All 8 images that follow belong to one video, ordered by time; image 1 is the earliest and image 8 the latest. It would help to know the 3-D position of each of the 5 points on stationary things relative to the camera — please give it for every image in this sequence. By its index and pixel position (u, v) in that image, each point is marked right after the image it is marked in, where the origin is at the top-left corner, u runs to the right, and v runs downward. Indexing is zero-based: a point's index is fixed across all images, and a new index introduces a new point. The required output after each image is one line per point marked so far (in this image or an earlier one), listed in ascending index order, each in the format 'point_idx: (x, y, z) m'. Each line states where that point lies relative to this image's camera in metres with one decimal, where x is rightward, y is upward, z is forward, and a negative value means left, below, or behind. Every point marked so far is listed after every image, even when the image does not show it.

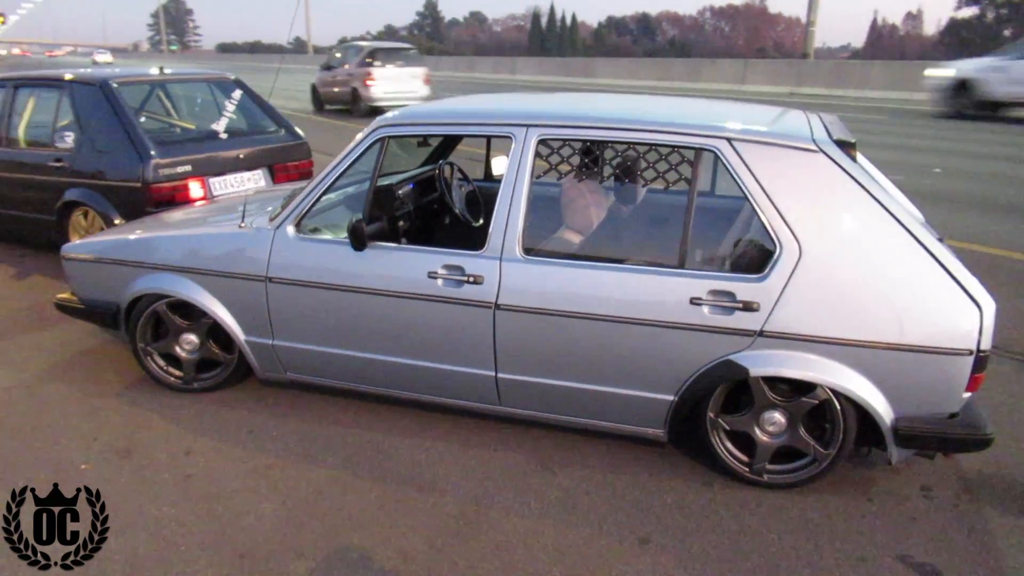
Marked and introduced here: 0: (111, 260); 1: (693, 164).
0: (-2.1, +0.1, +4.0) m
1: (+0.7, +0.5, +3.1) m
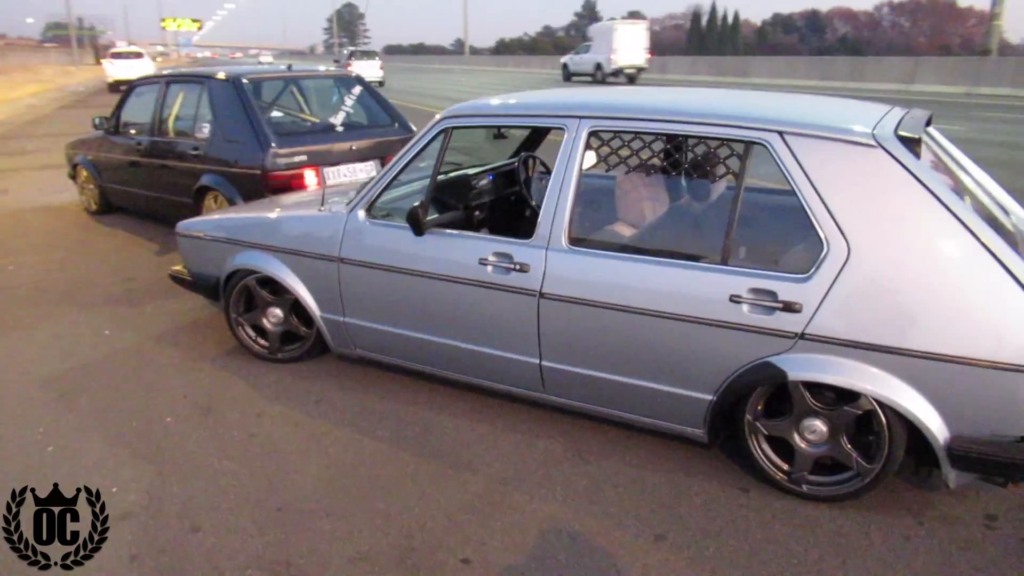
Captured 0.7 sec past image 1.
0: (-1.7, +0.3, +4.4) m
1: (+0.9, +0.5, +3.0) m
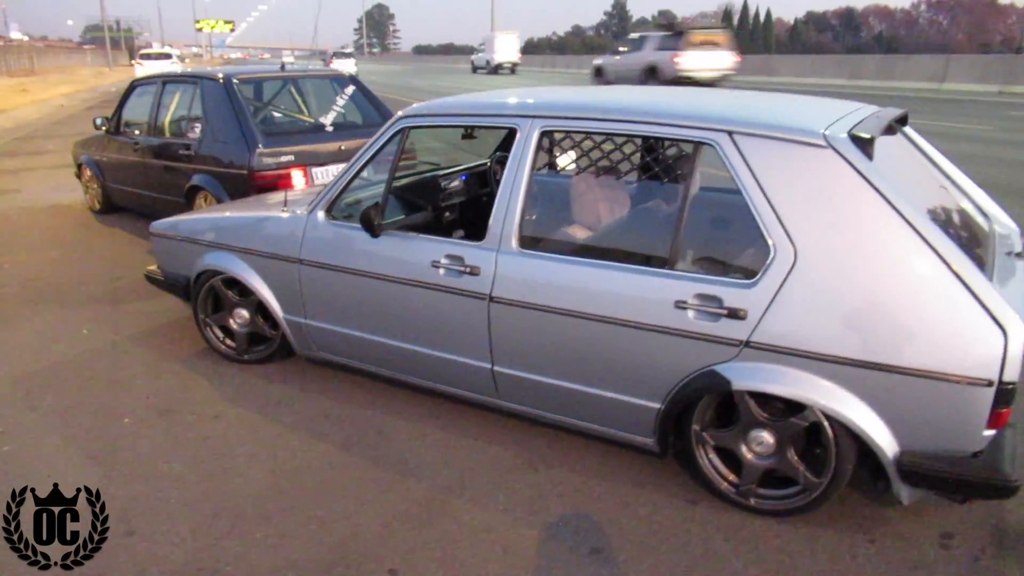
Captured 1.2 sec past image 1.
0: (-1.9, +0.3, +4.4) m
1: (+0.7, +0.5, +2.9) m
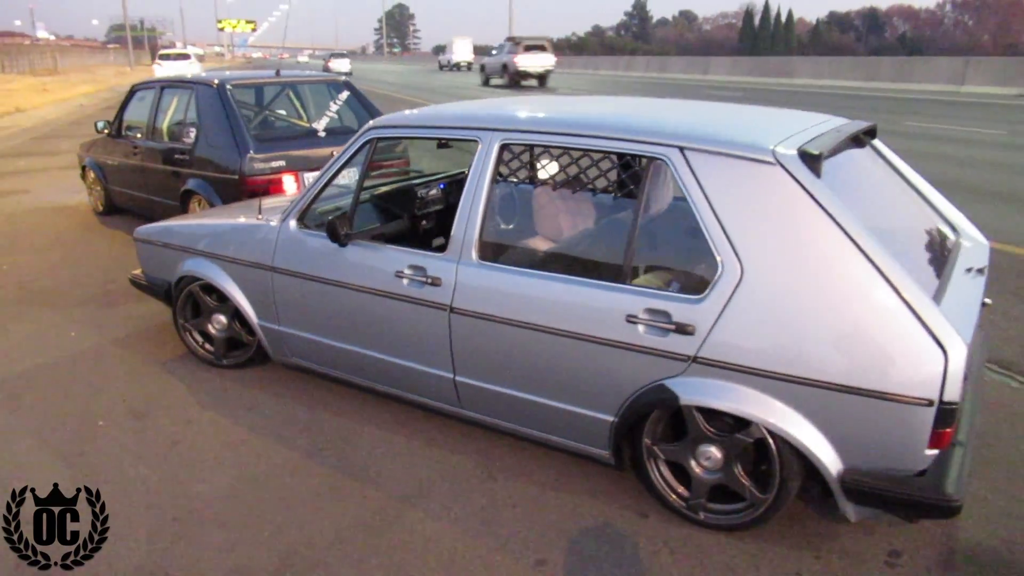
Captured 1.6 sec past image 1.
0: (-2.0, +0.3, +4.5) m
1: (+0.5, +0.4, +2.9) m
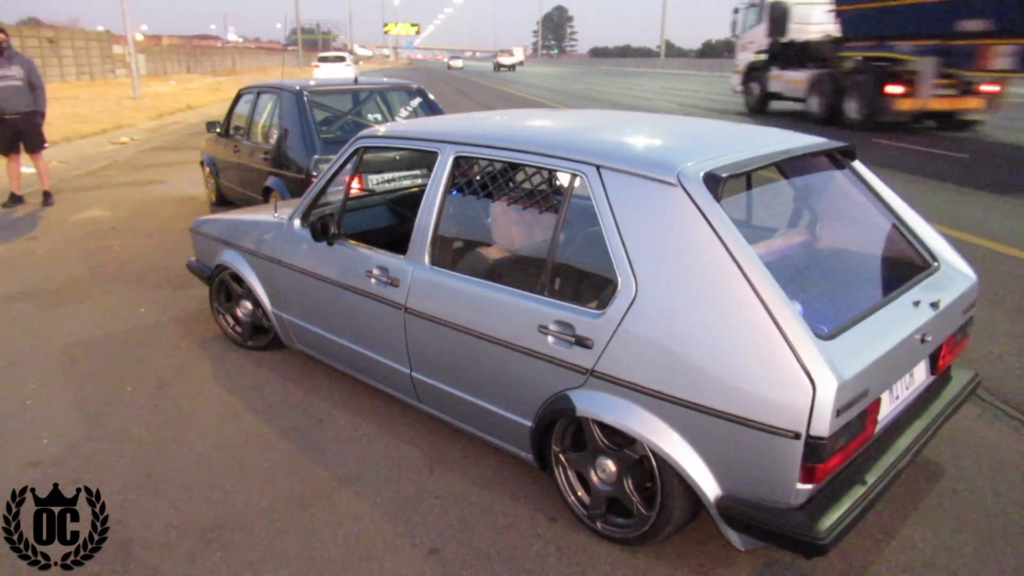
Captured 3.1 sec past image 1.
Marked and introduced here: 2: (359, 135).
0: (-2.0, +0.4, +5.0) m
1: (+0.2, +0.4, +3.0) m
2: (-0.8, +0.8, +4.0) m
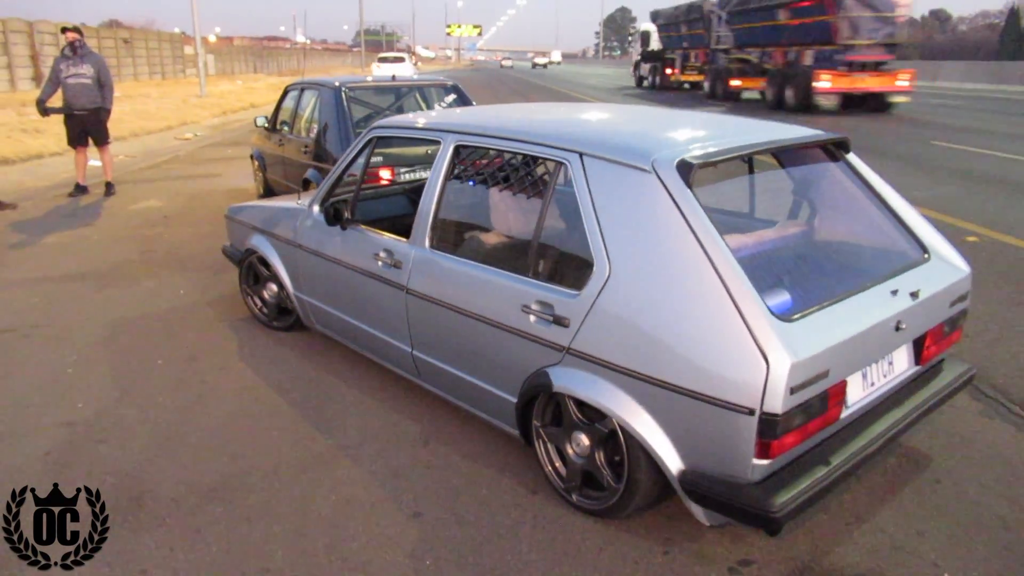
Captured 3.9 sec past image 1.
0: (-1.9, +0.5, +5.3) m
1: (+0.2, +0.5, +3.2) m
2: (-0.7, +0.9, +4.2) m
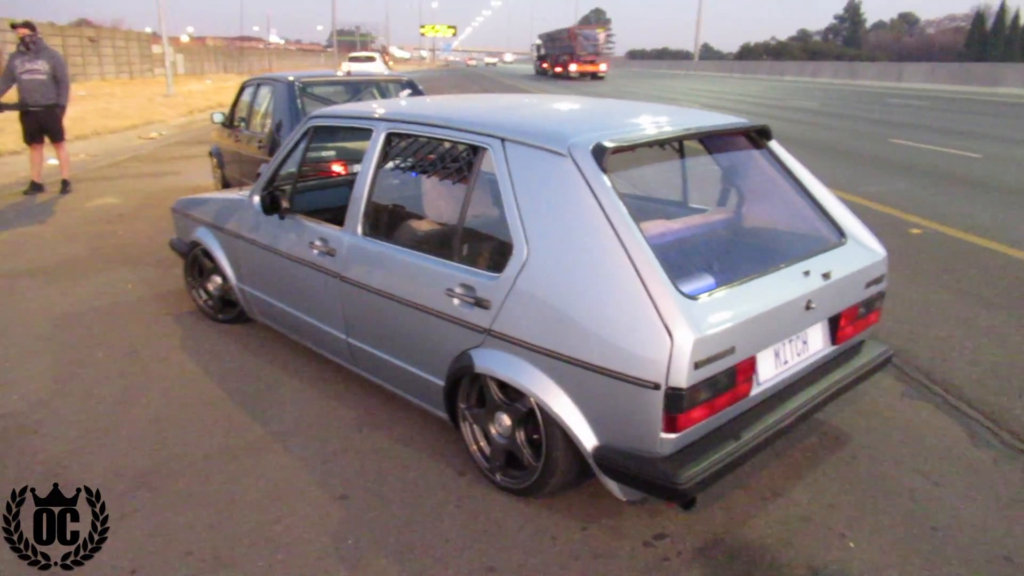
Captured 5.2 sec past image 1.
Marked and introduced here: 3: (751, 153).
0: (-2.3, +0.5, +5.3) m
1: (-0.1, +0.5, +3.2) m
2: (-1.1, +1.0, +4.3) m
3: (+1.1, +0.6, +3.7) m
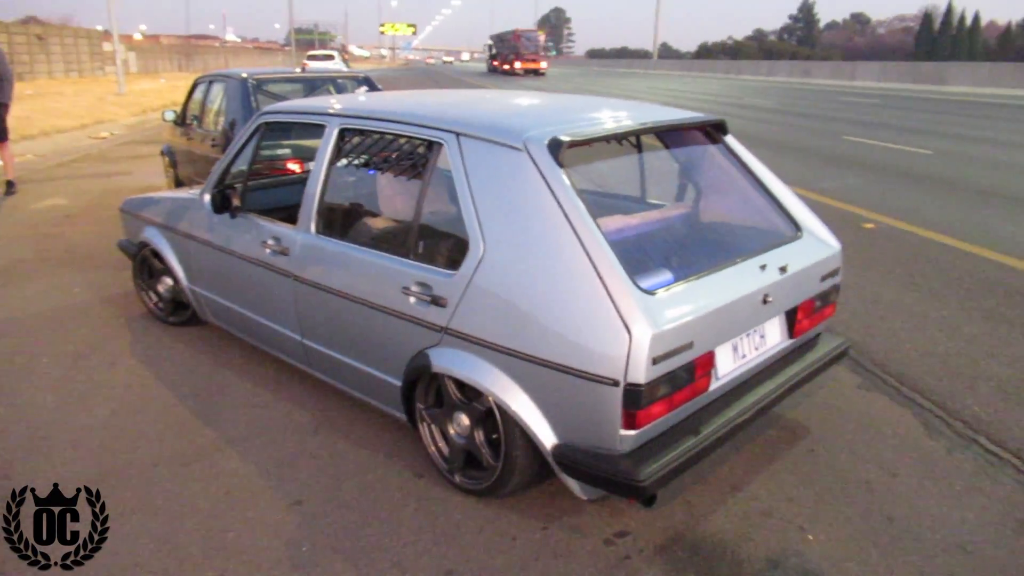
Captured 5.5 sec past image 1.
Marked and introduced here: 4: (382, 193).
0: (-2.5, +0.5, +5.1) m
1: (-0.3, +0.5, +3.2) m
2: (-1.3, +1.0, +4.2) m
3: (+0.9, +0.7, +3.7) m
4: (-0.6, +0.4, +3.4) m
